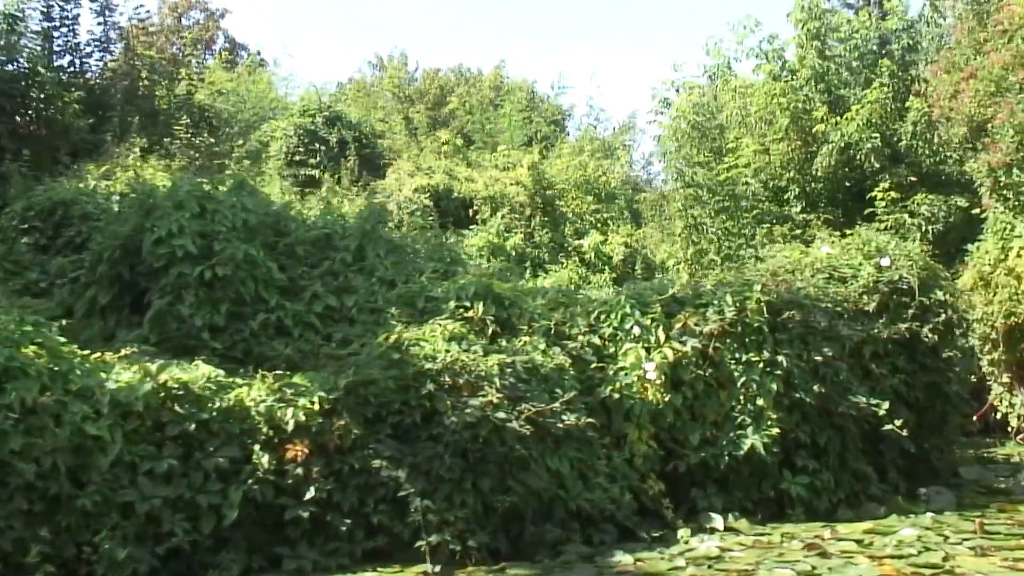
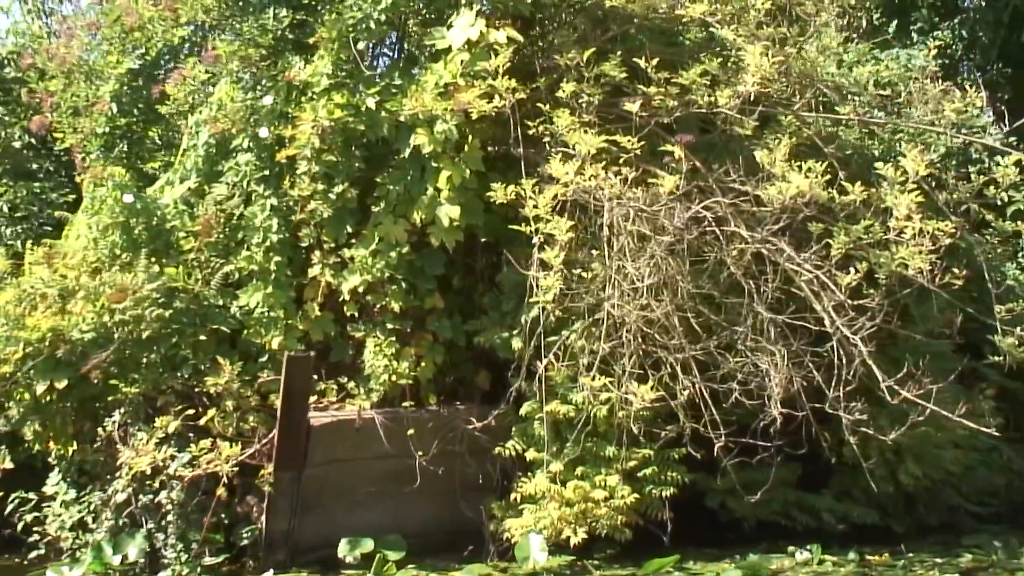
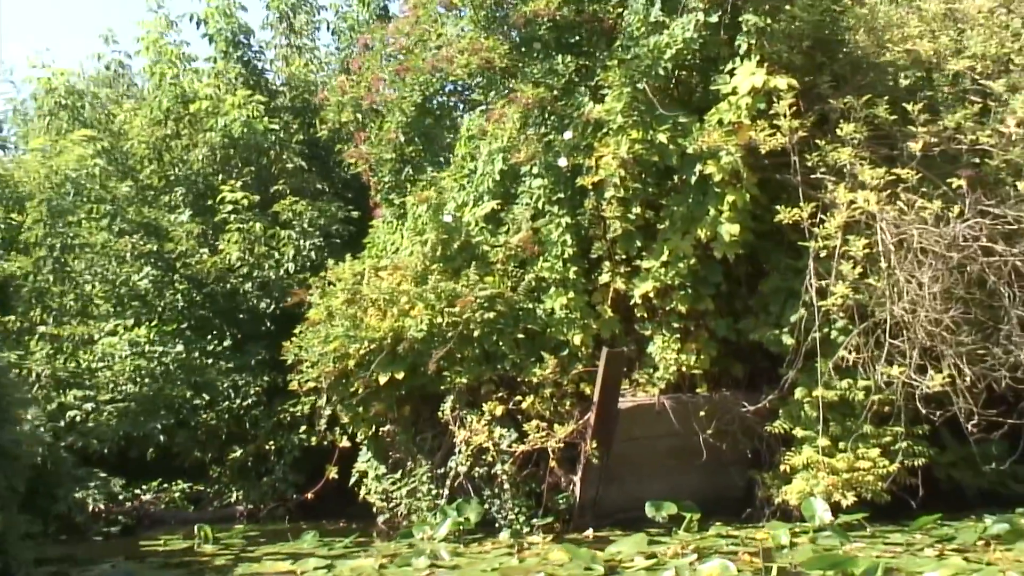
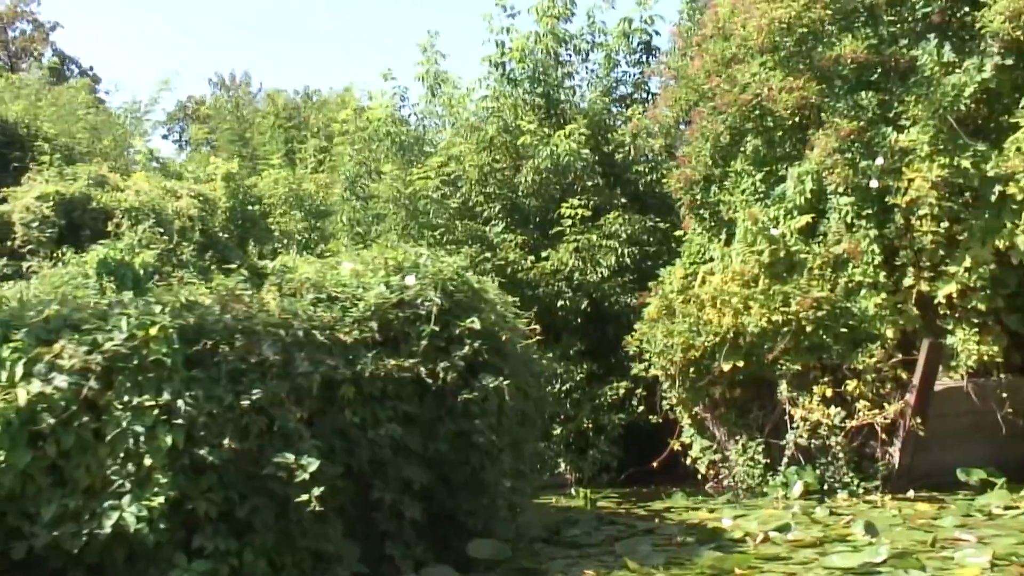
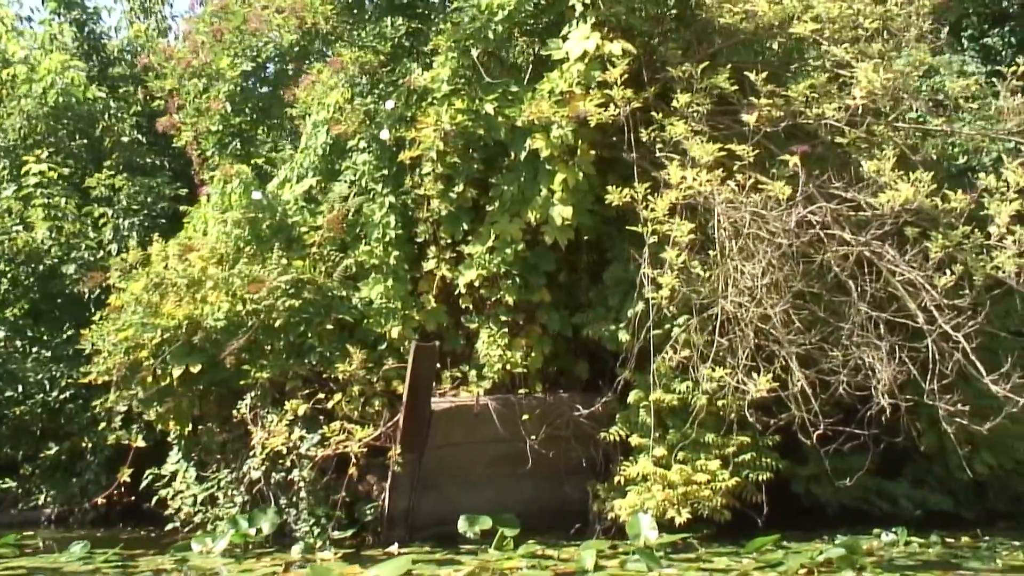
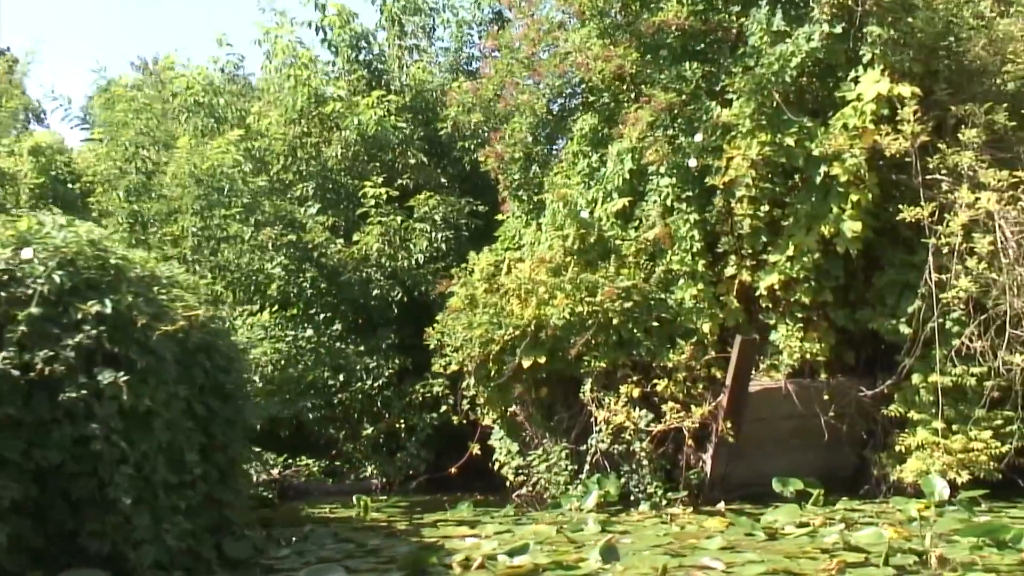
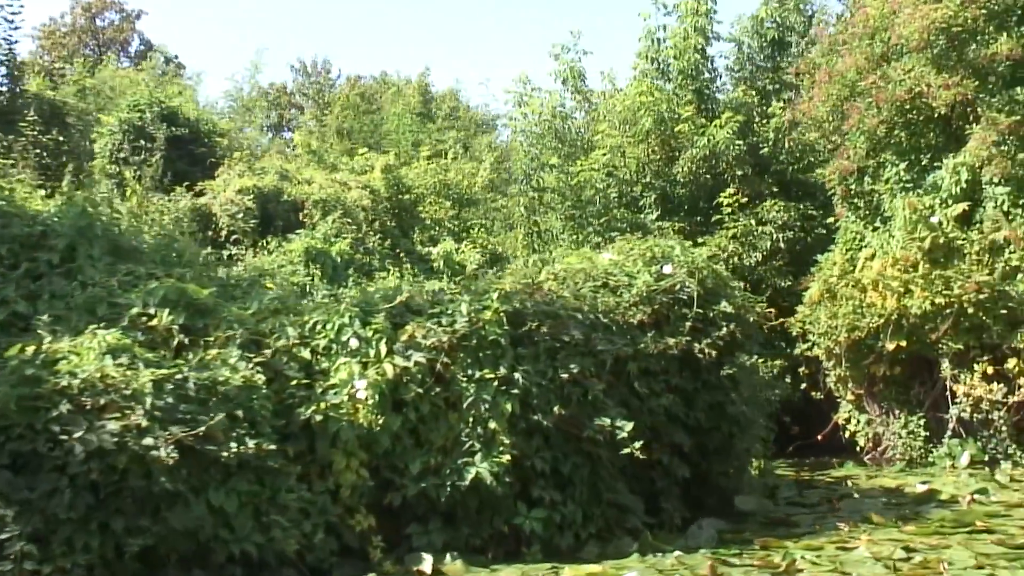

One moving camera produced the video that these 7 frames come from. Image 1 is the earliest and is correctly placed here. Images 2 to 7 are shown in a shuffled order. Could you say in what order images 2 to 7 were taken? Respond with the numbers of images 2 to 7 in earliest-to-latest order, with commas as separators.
7, 4, 6, 3, 5, 2
